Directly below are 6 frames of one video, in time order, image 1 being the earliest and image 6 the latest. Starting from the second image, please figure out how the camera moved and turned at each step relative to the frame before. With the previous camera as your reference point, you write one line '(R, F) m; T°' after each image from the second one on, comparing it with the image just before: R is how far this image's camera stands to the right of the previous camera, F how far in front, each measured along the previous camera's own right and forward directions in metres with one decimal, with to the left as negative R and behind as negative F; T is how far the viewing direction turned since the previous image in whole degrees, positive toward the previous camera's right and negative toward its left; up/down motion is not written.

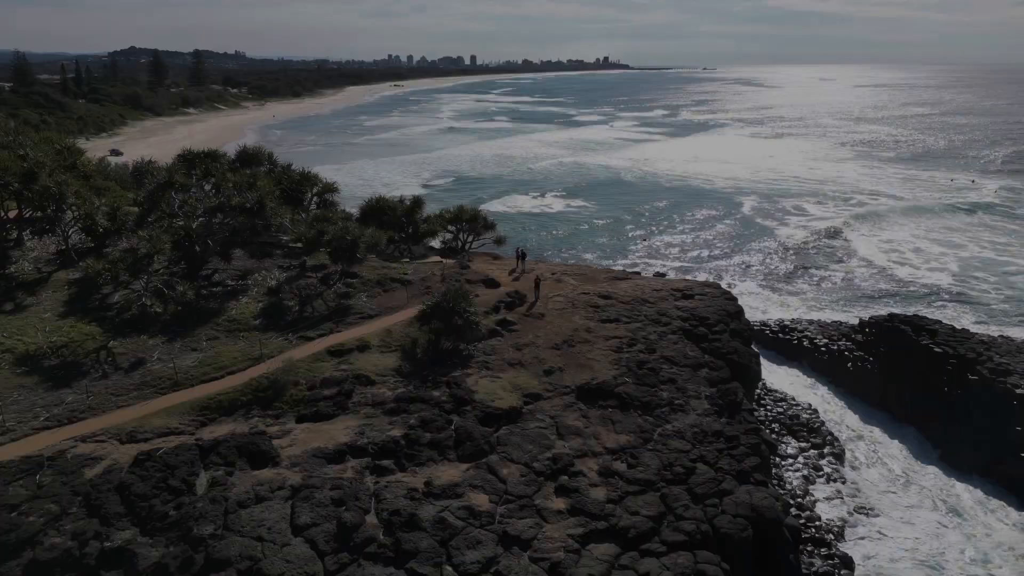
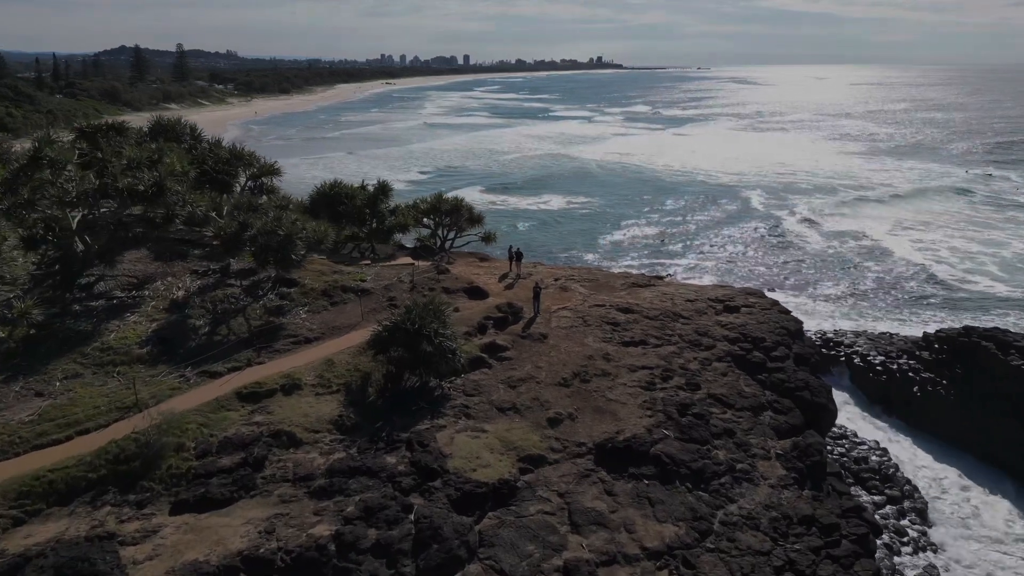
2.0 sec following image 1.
(+0.1, +6.0) m; 0°
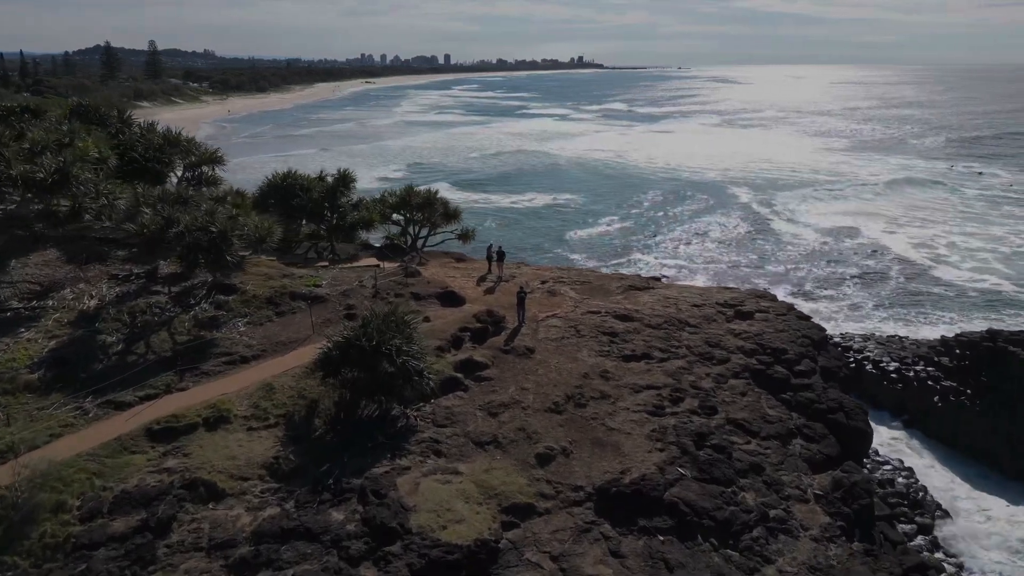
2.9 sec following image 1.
(+0.1, +2.7) m; +1°
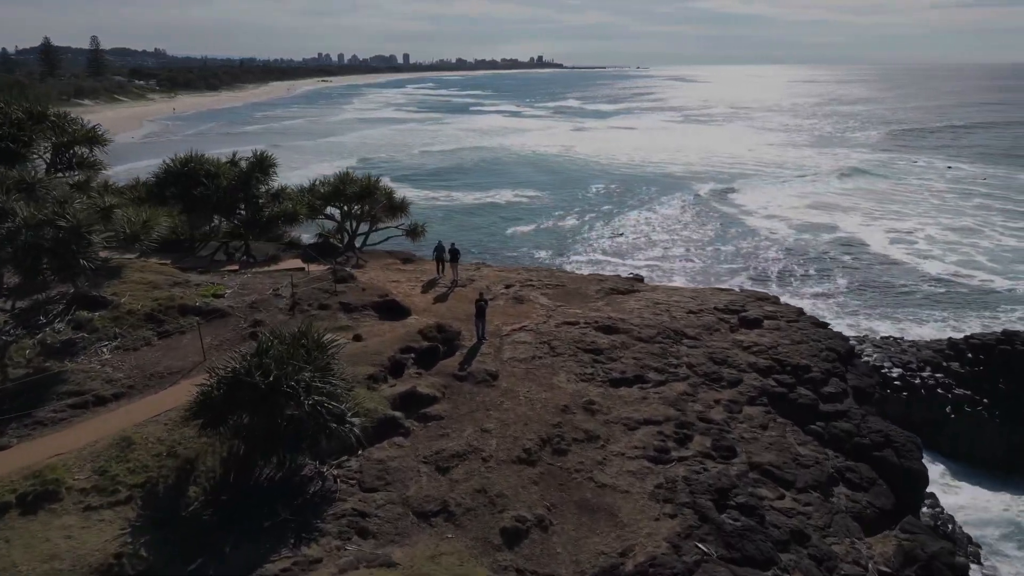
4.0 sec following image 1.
(+0.1, +3.3) m; +3°
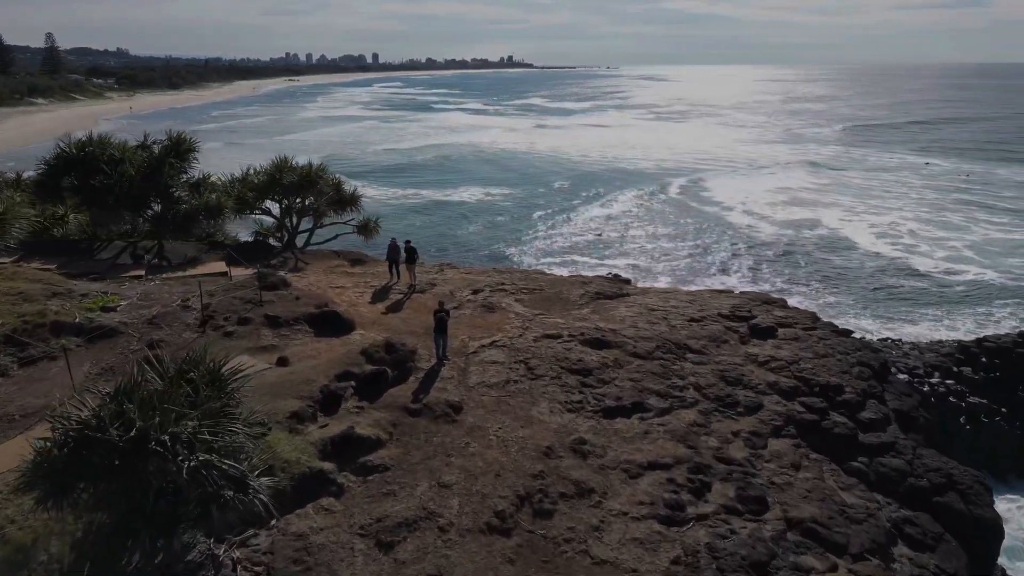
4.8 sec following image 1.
(+0.1, +2.4) m; +2°
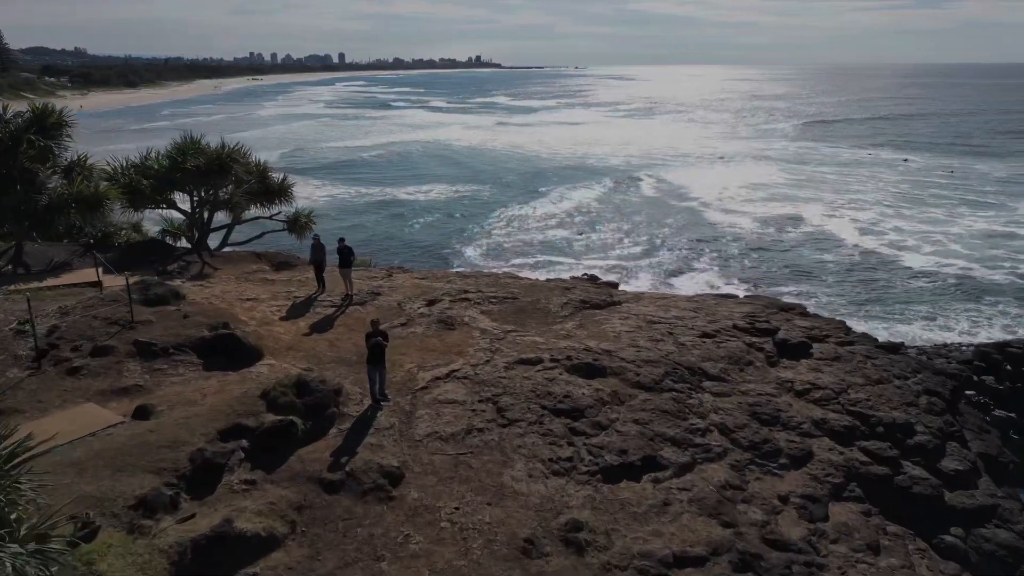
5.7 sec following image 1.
(+0.1, +2.7) m; +2°
